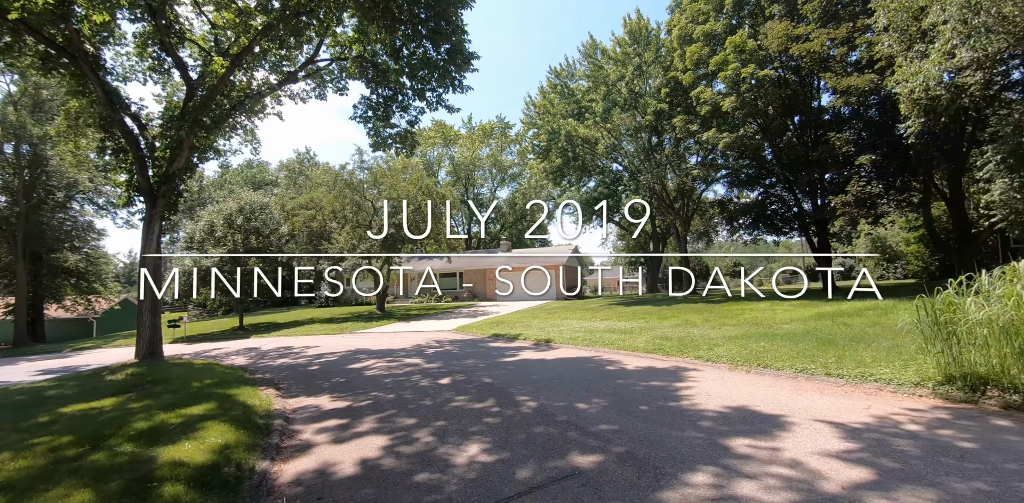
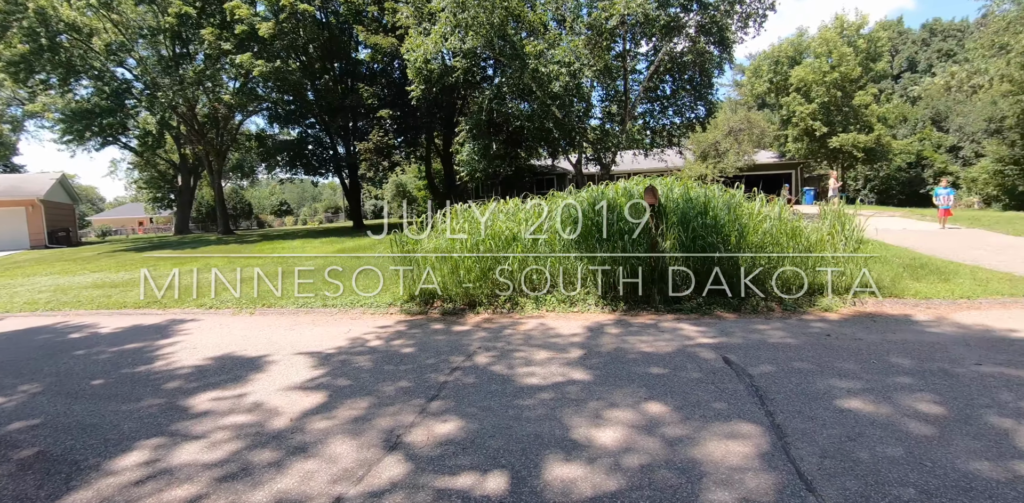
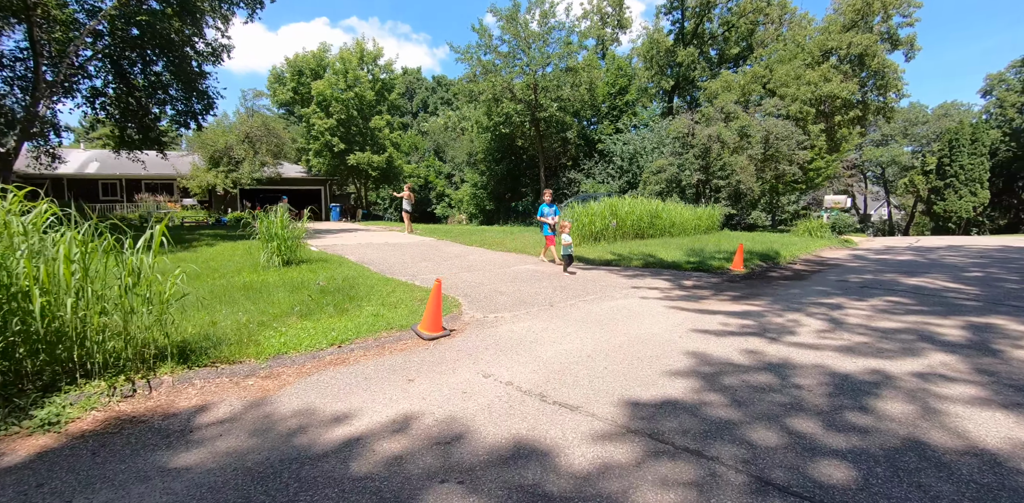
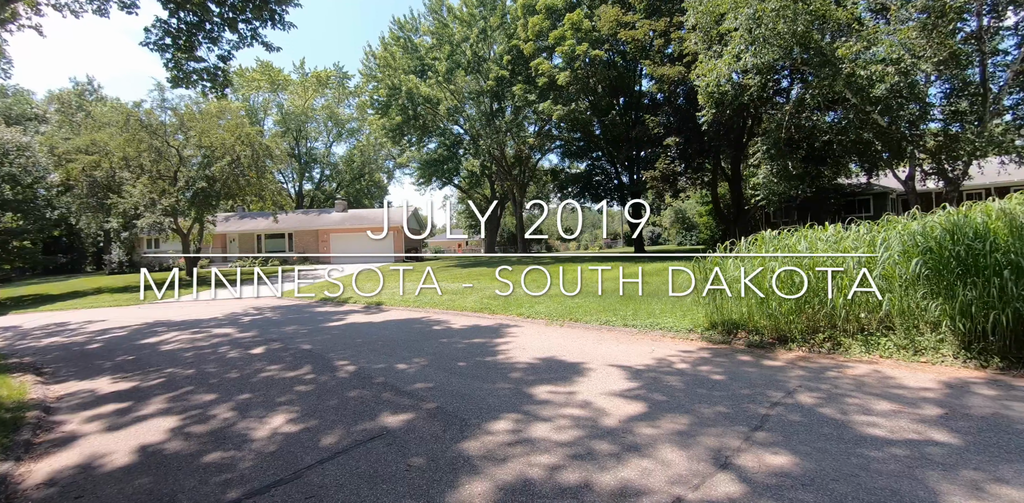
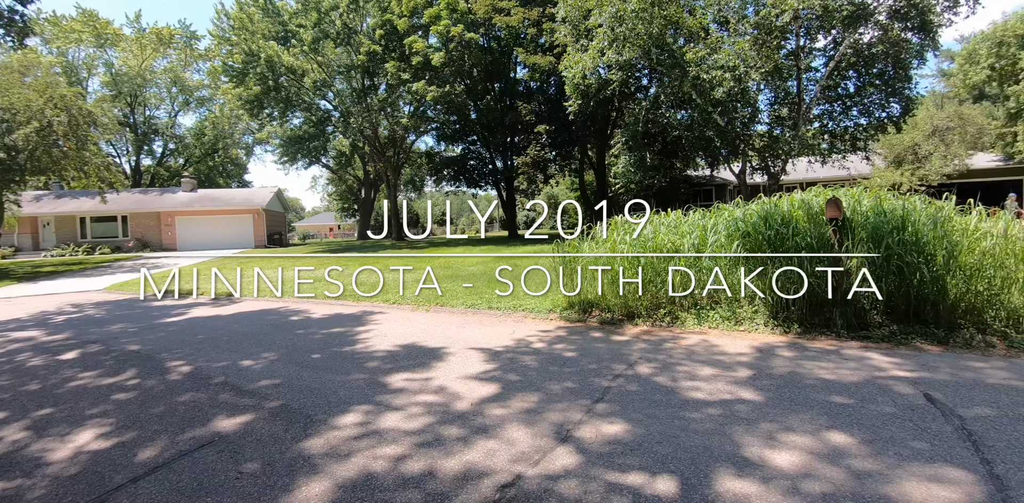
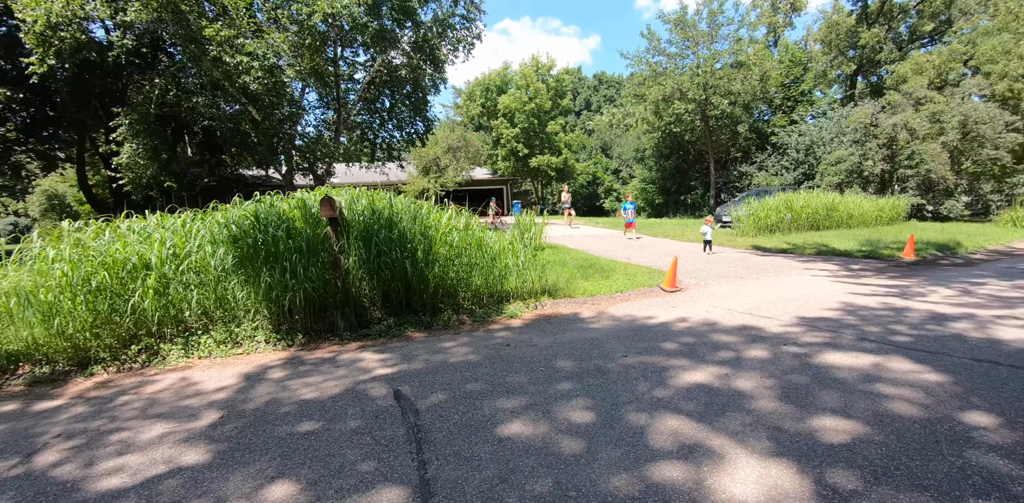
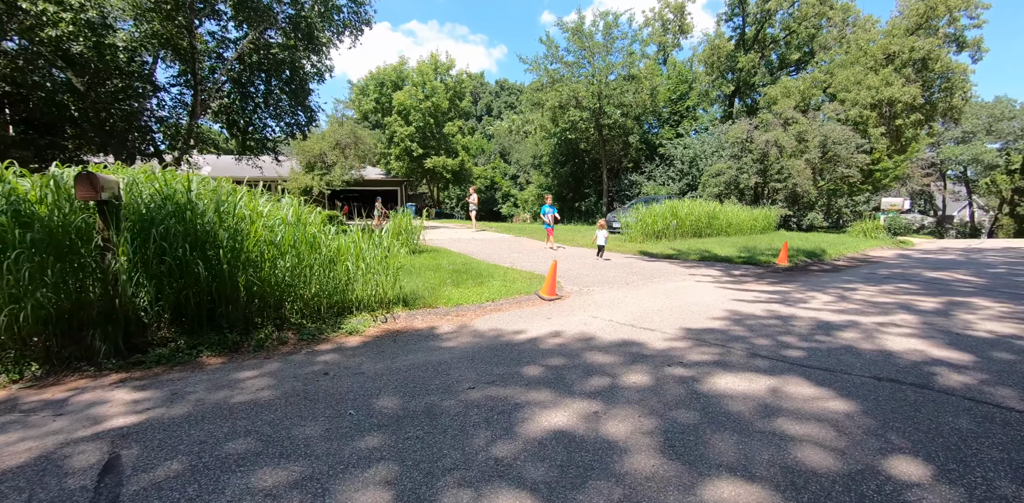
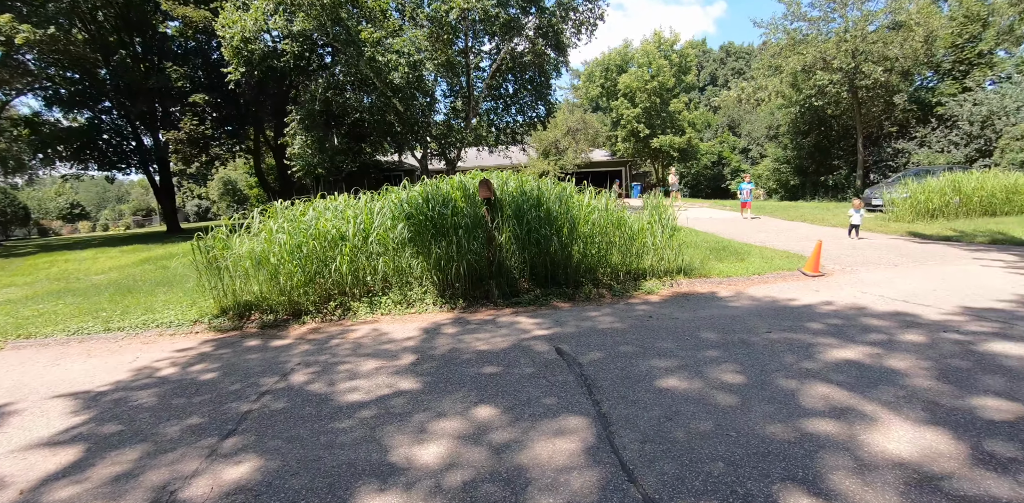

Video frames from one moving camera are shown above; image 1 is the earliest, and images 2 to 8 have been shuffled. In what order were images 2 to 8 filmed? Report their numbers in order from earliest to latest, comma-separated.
4, 5, 2, 8, 6, 7, 3
